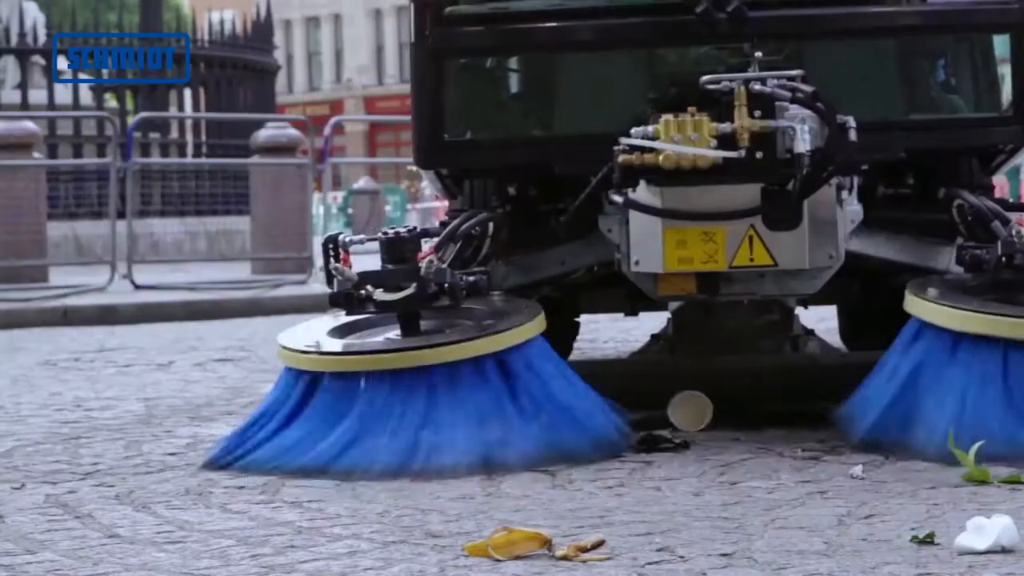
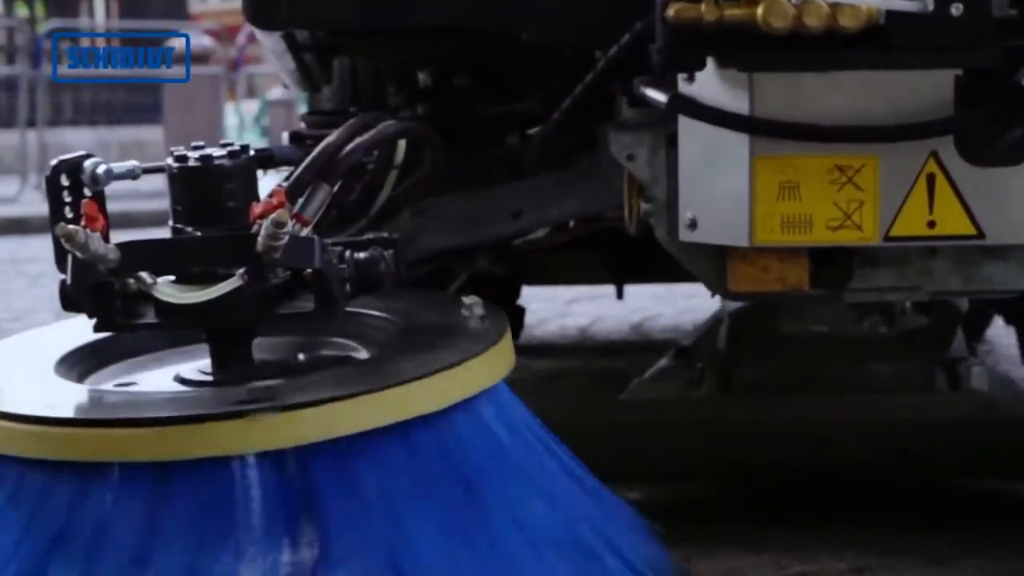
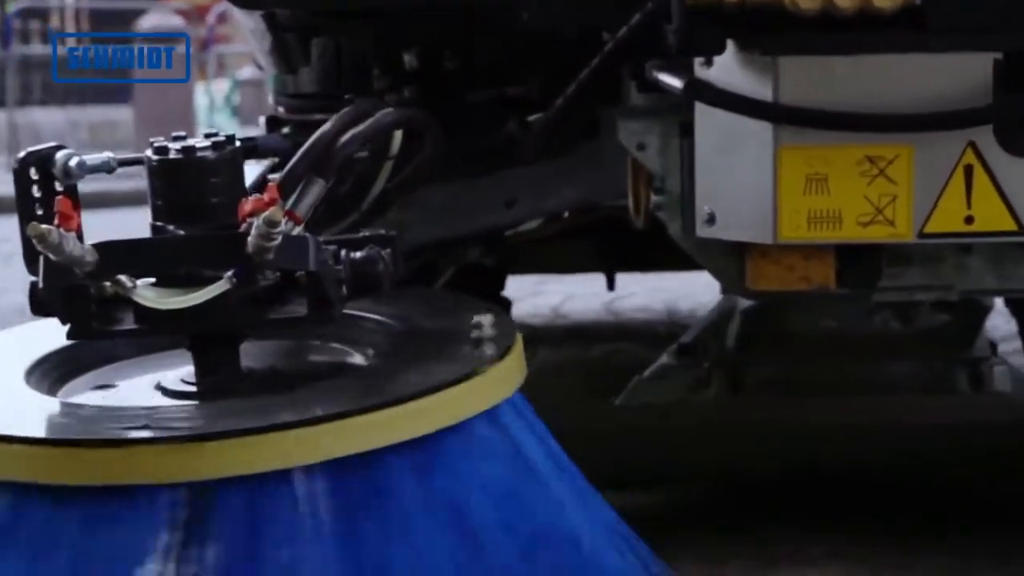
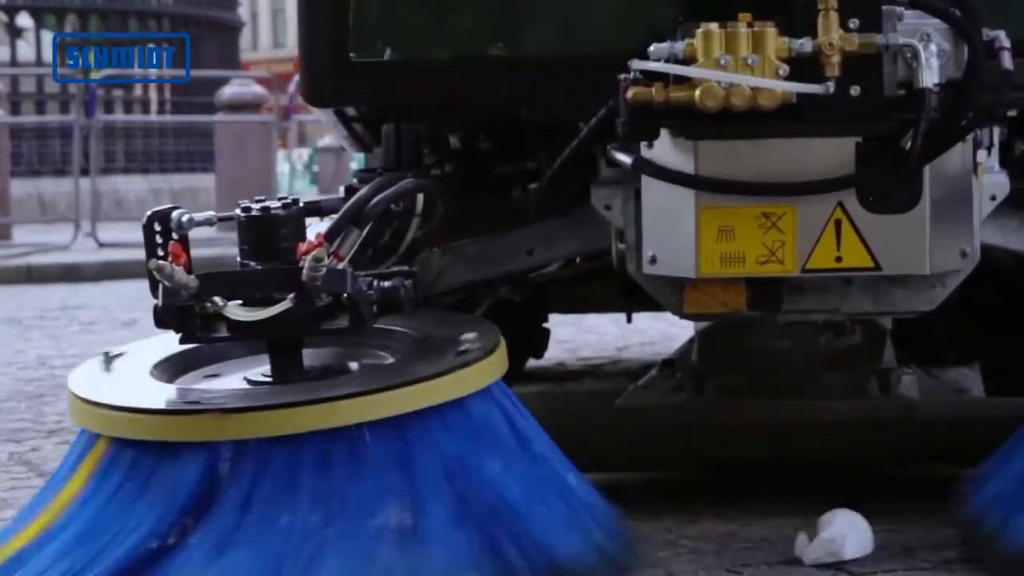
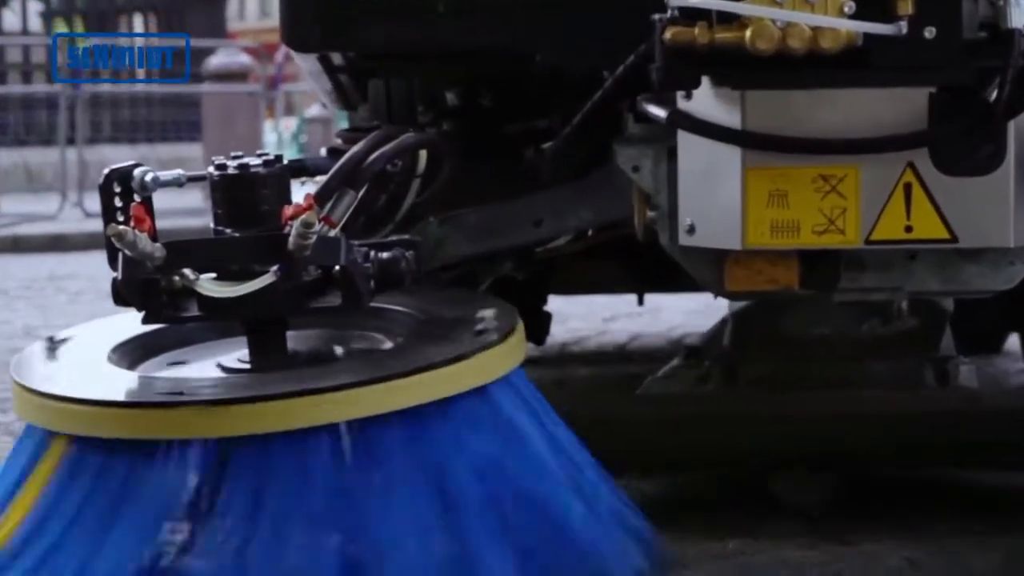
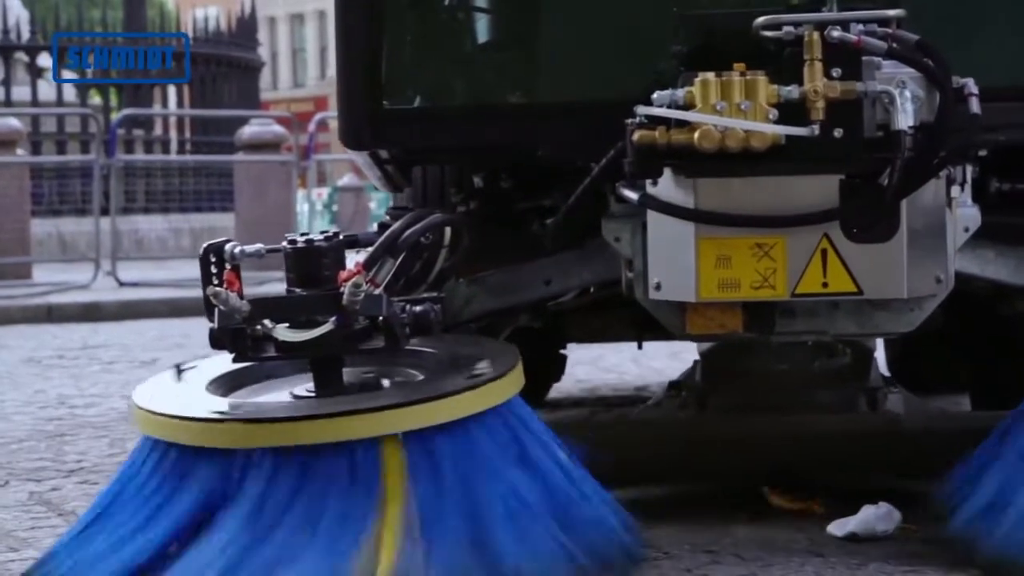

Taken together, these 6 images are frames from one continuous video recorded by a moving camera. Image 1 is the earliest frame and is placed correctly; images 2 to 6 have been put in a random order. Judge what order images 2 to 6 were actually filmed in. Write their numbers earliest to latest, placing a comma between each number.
6, 4, 5, 2, 3
